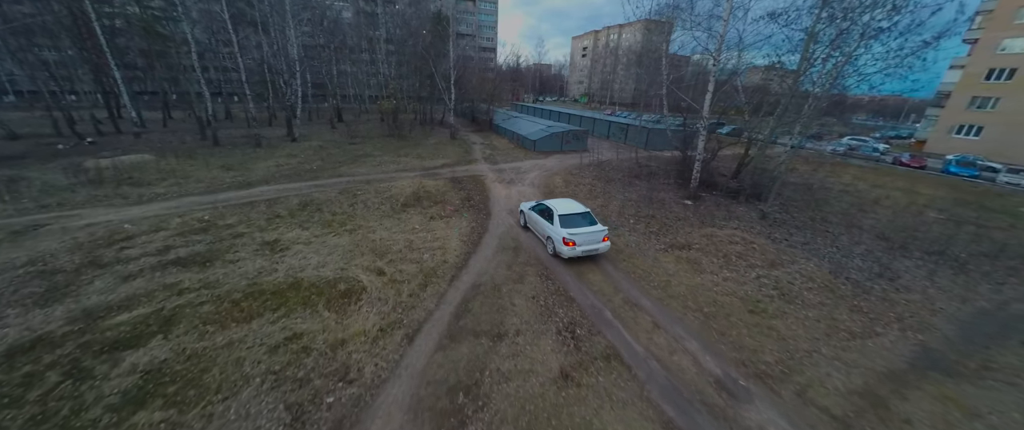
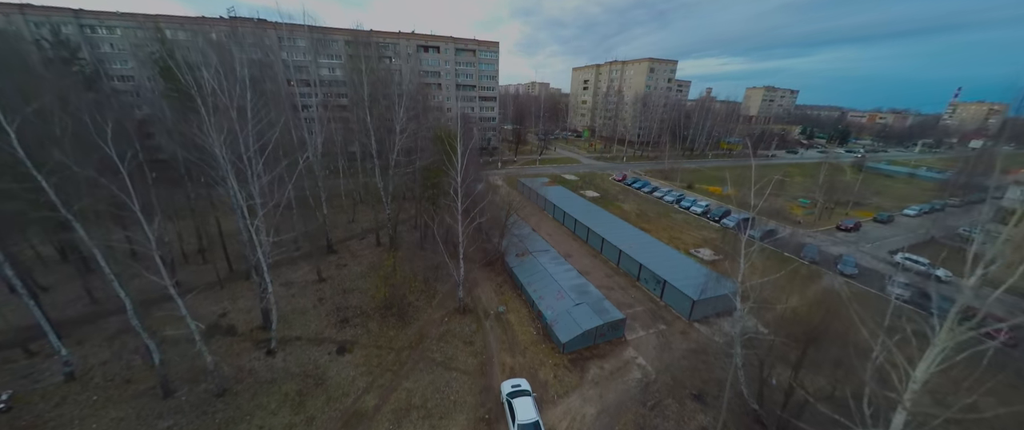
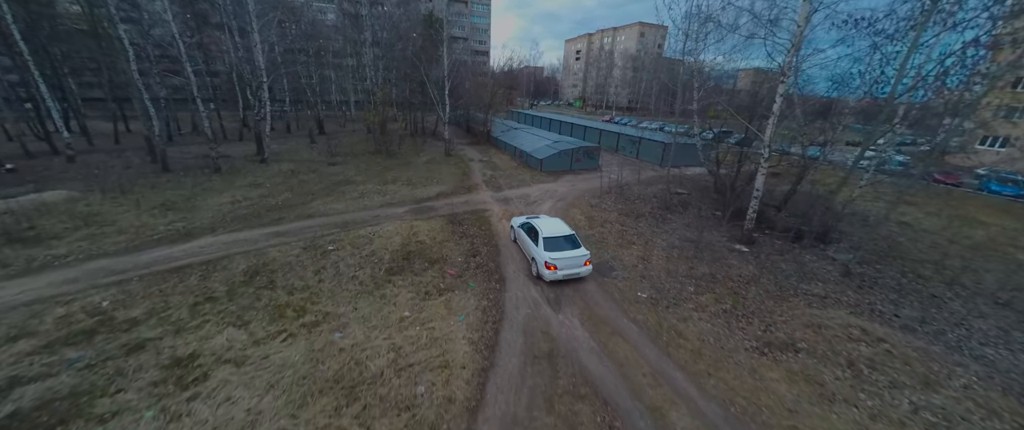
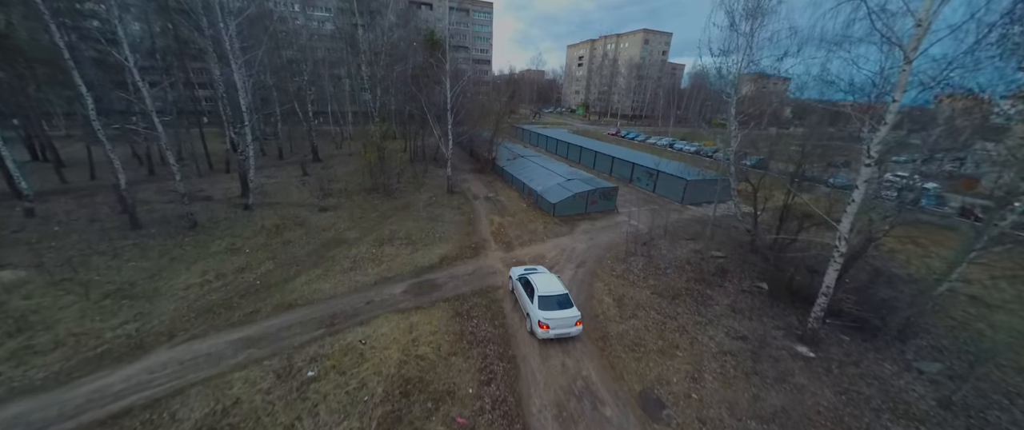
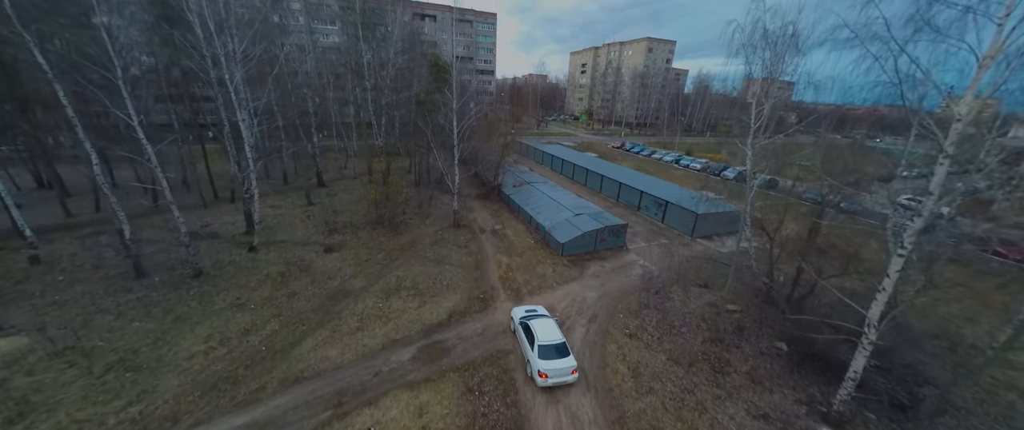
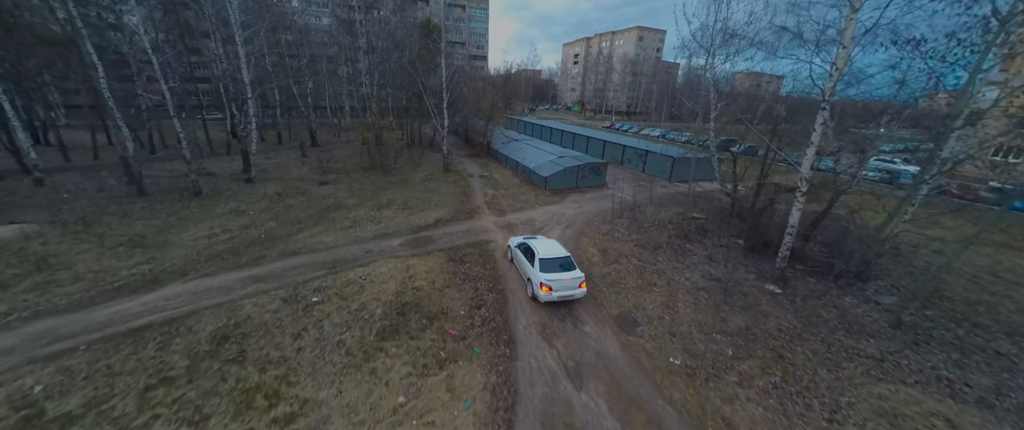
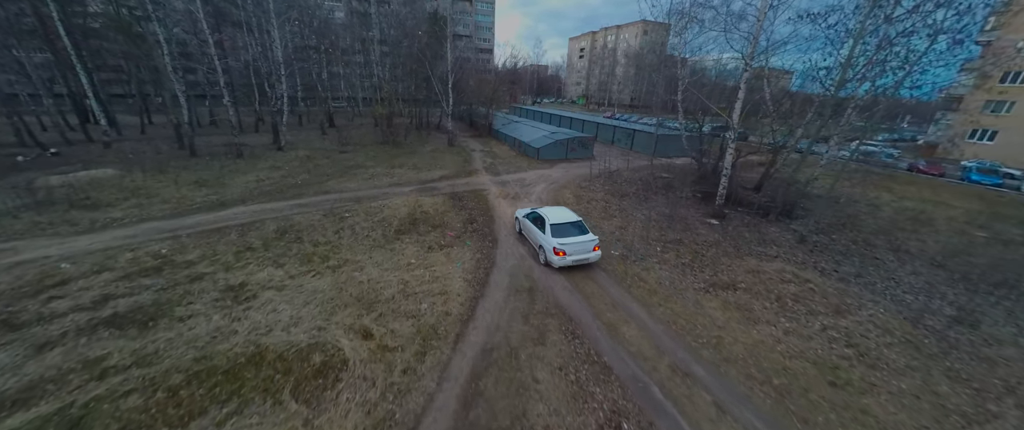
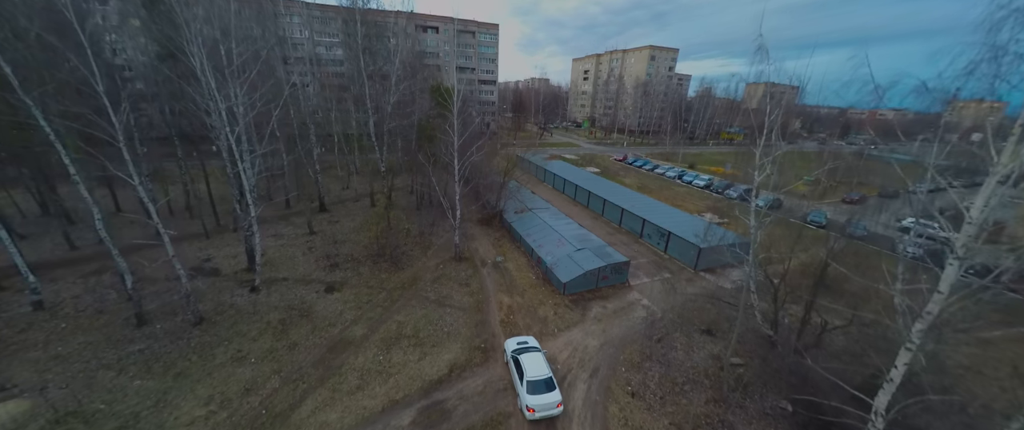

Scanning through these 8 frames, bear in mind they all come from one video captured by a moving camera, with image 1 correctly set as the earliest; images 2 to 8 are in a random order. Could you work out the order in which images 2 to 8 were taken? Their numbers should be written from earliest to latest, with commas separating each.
7, 3, 6, 4, 5, 8, 2
